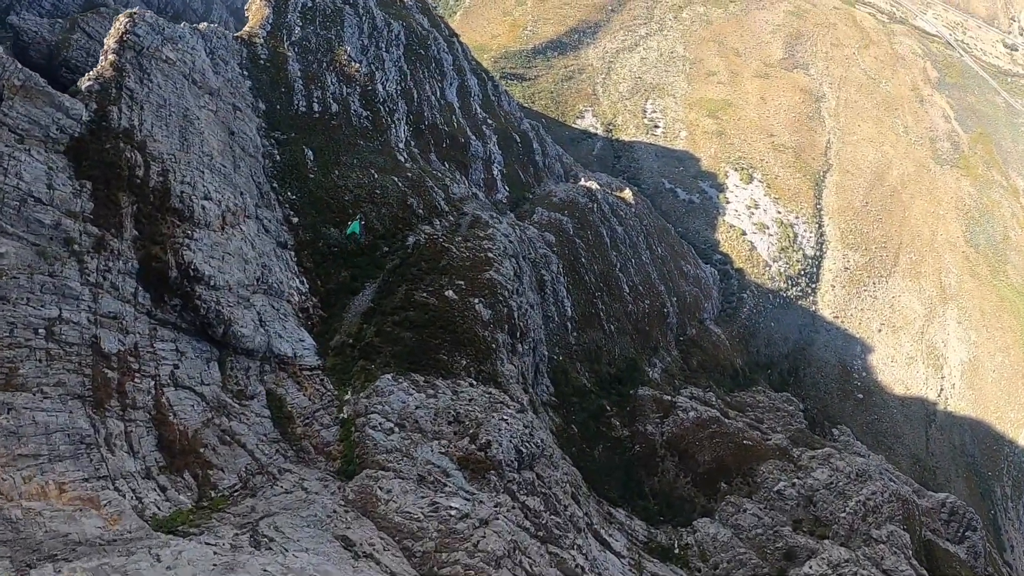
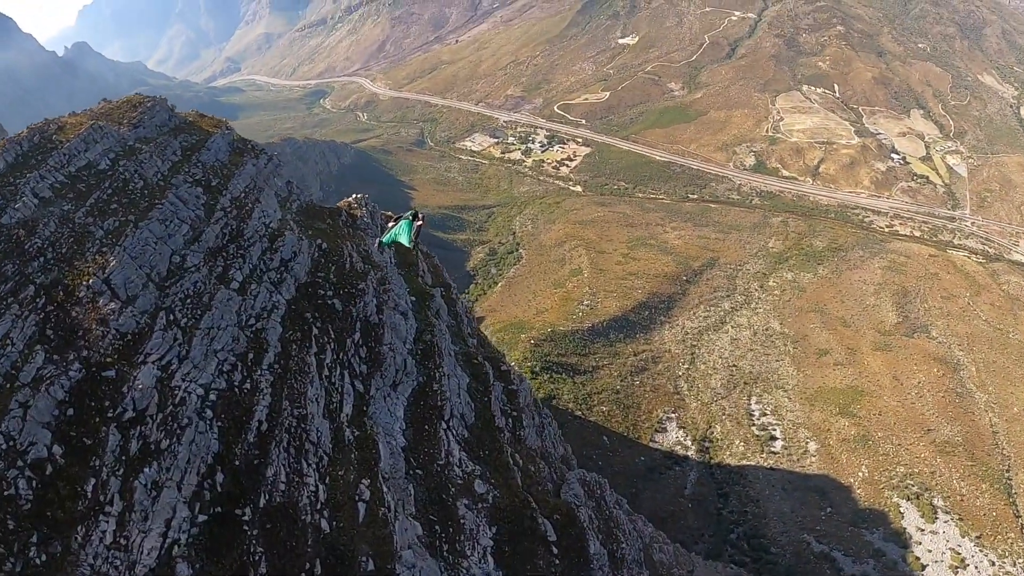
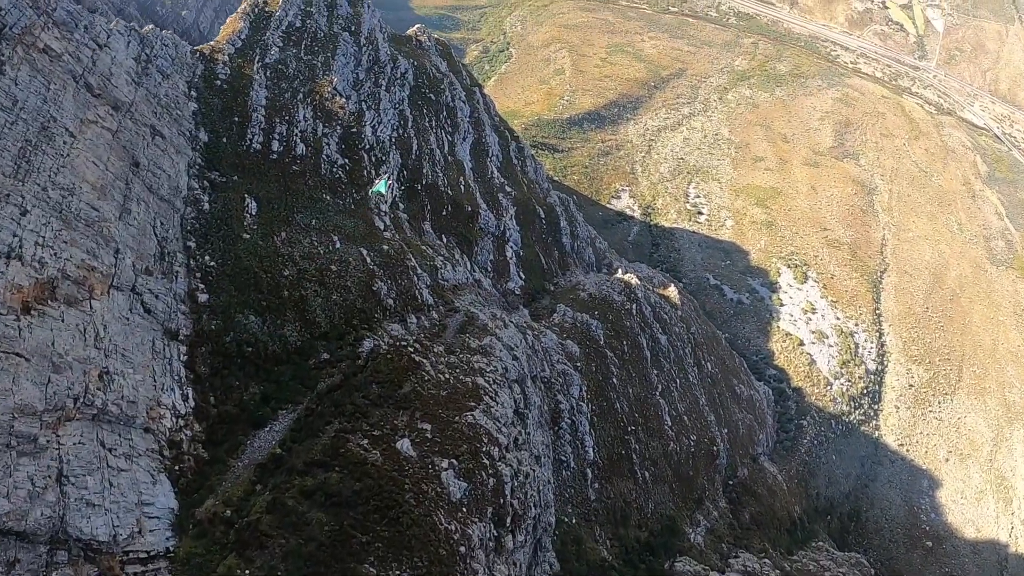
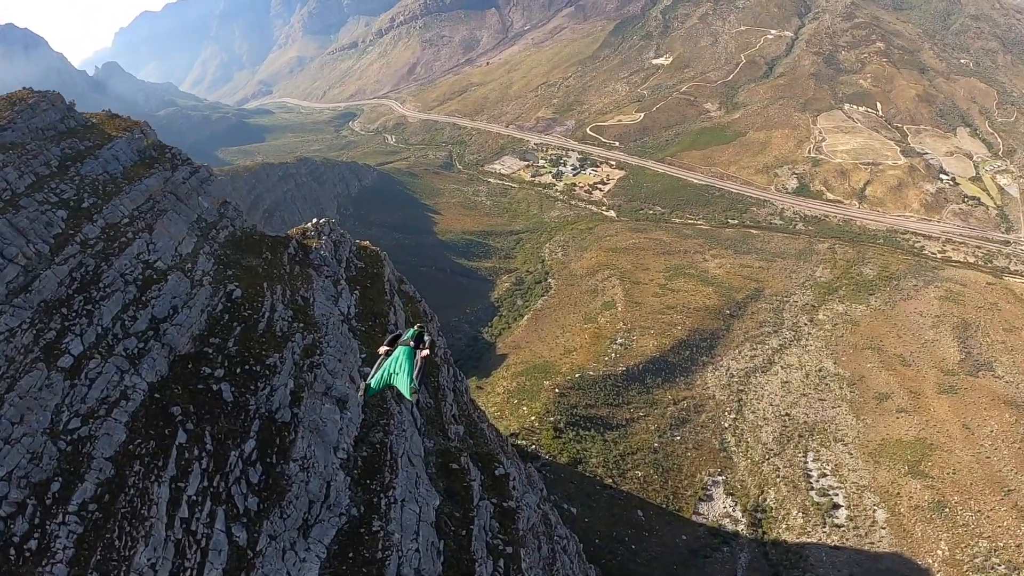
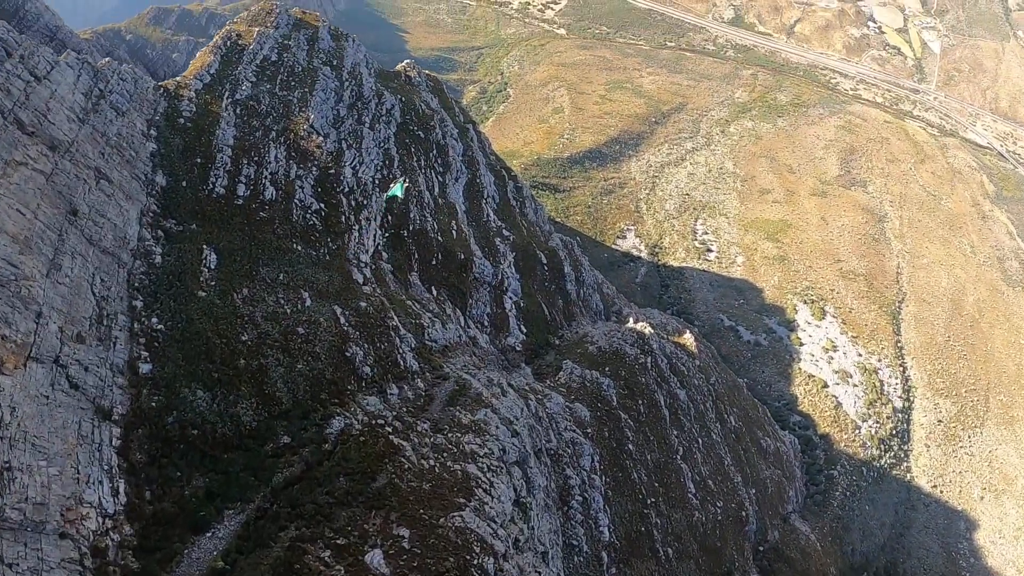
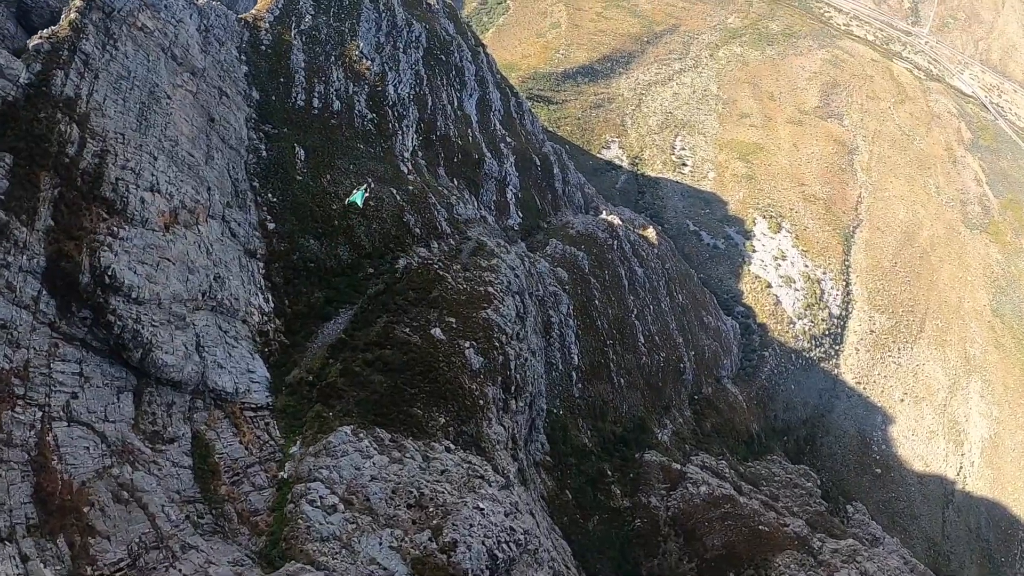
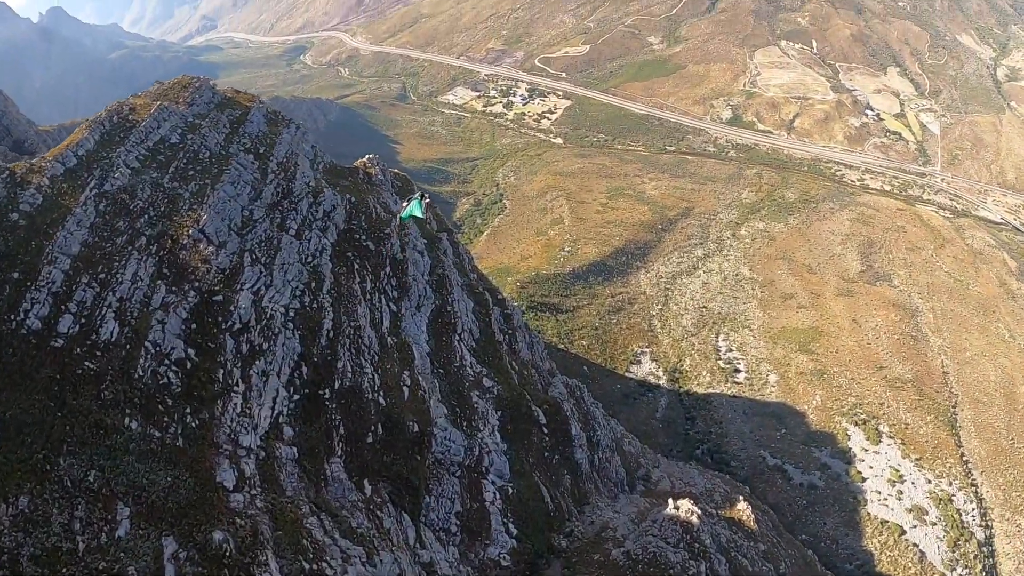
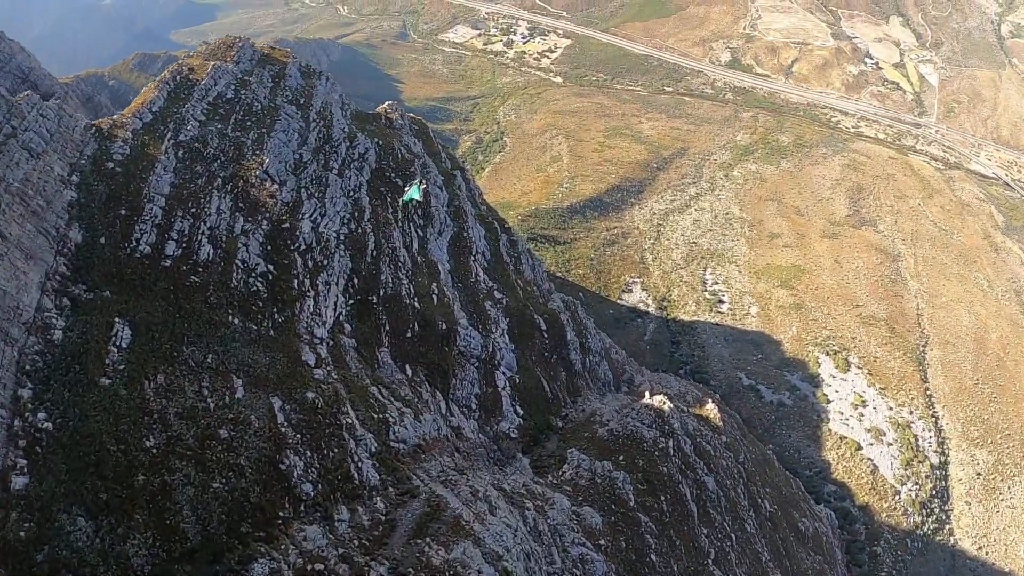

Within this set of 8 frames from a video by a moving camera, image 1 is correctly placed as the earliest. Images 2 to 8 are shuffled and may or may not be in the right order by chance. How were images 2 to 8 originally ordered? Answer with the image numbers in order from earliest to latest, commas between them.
6, 3, 5, 8, 7, 2, 4
